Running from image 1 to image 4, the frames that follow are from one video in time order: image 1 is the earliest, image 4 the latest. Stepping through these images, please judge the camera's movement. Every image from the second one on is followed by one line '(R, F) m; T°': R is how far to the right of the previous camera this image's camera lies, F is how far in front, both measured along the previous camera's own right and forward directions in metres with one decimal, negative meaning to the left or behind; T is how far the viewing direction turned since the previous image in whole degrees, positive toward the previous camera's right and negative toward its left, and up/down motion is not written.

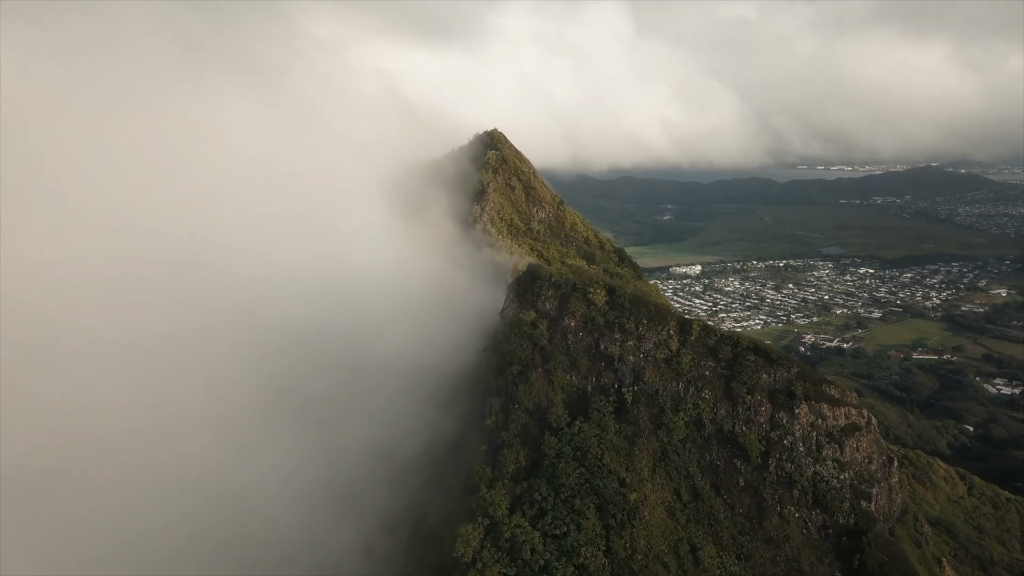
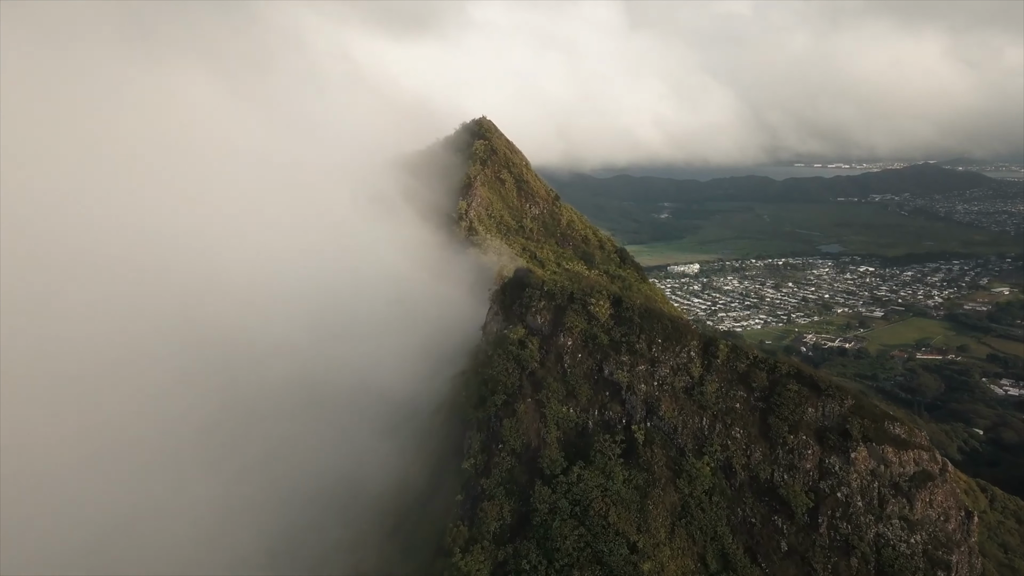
(+0.4, +3.6) m; 0°
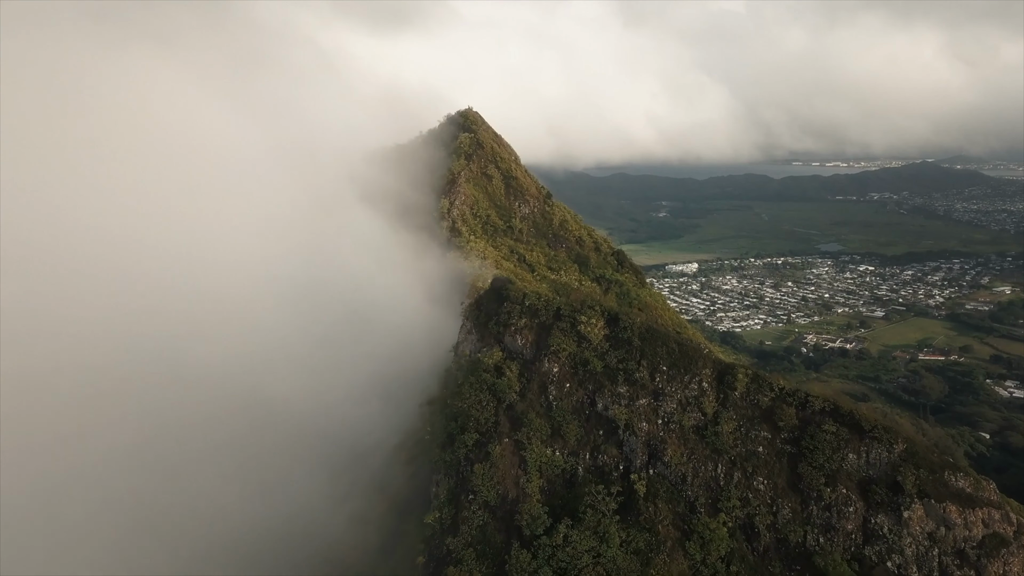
(+0.6, +2.7) m; 0°
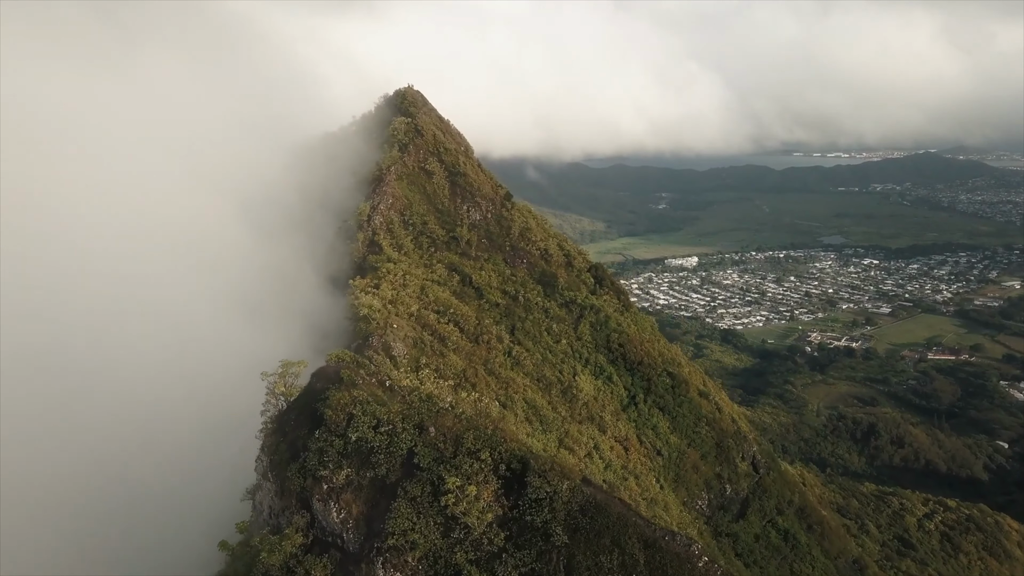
(+2.4, +6.6) m; 0°
